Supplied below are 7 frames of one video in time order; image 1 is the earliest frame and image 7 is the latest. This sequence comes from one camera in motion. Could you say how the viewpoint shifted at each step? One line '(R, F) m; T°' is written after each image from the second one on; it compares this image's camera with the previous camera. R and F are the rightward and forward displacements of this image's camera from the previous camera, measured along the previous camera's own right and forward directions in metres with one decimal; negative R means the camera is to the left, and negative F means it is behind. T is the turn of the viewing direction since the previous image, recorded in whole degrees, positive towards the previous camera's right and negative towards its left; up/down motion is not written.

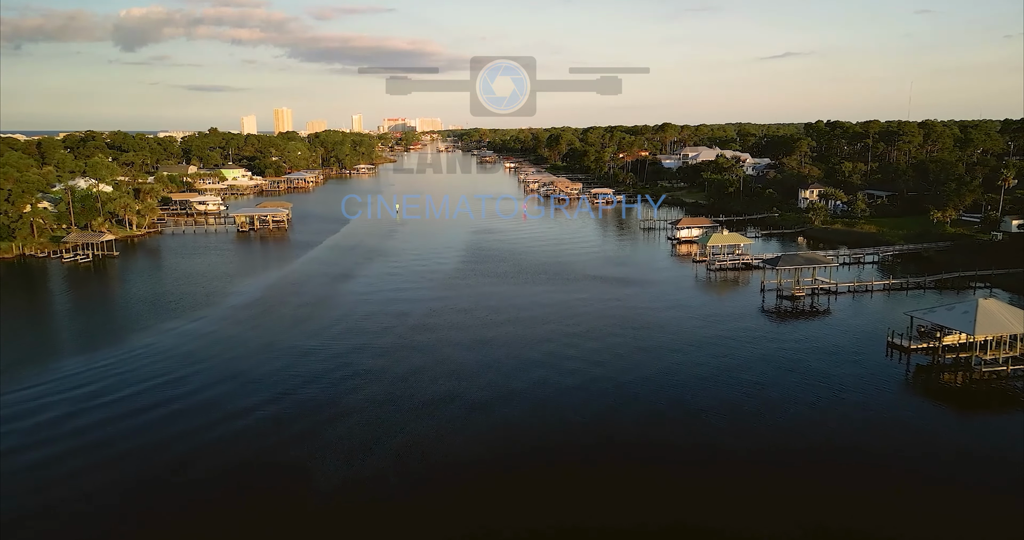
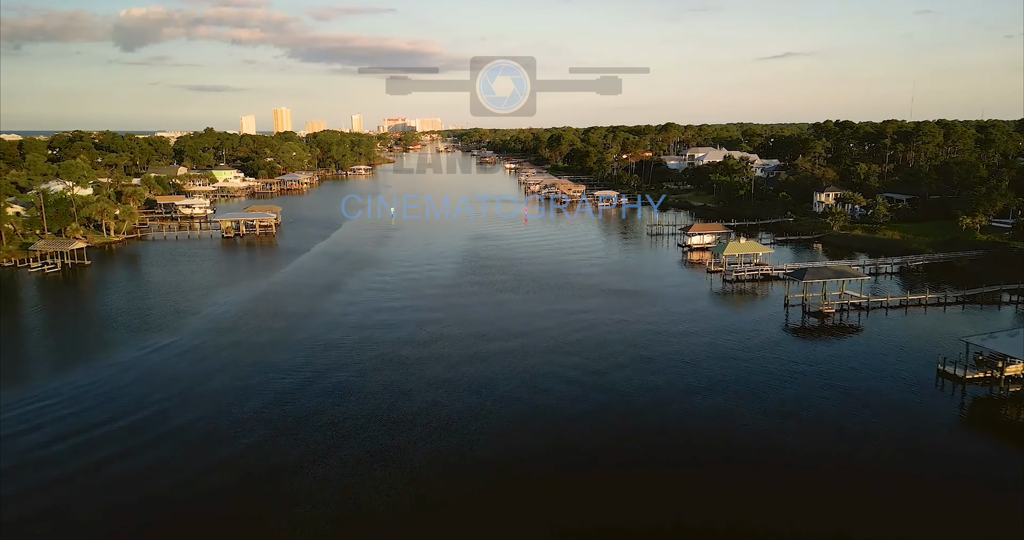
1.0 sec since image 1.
(0.0, +2.6) m; 0°
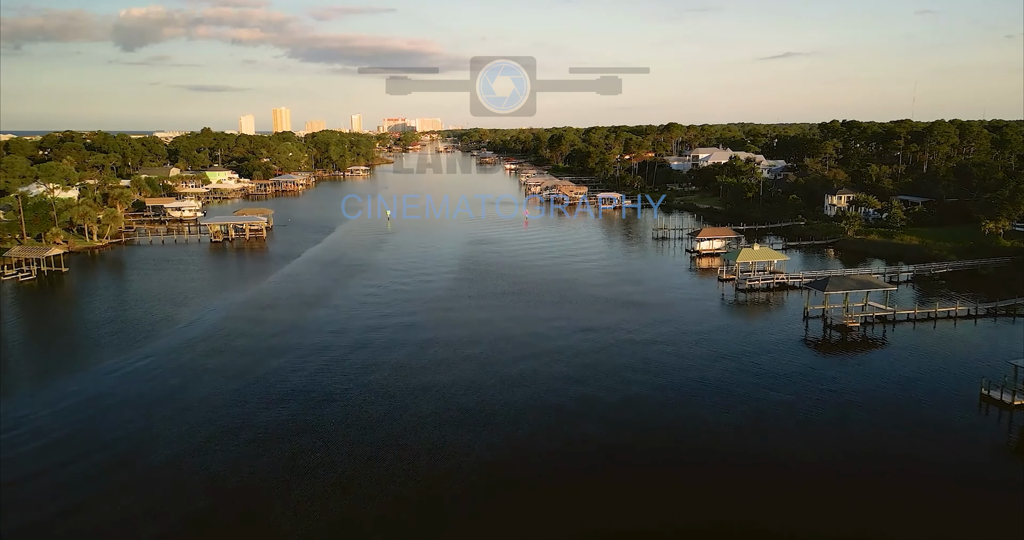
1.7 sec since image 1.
(0.0, +1.9) m; 0°
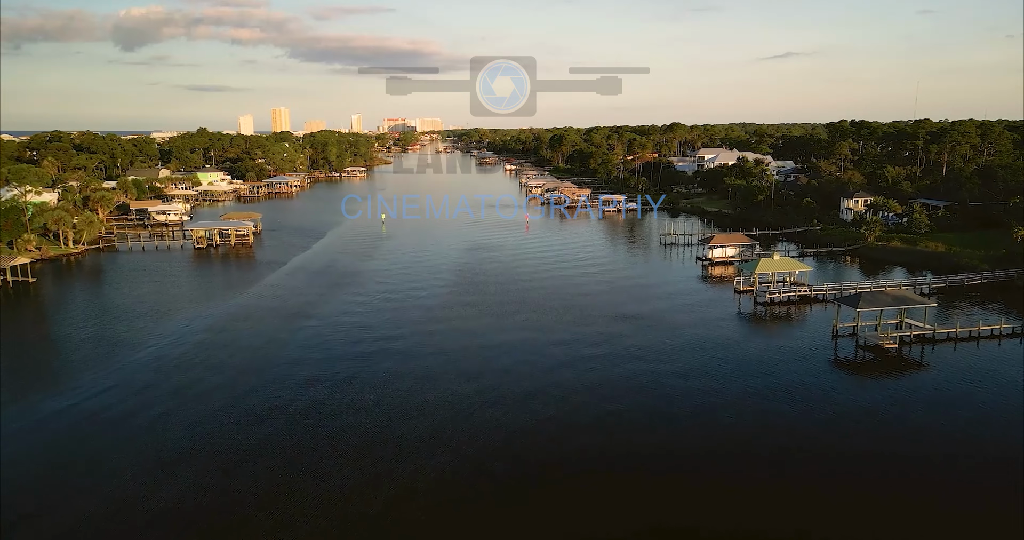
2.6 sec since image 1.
(0.0, +2.4) m; 0°
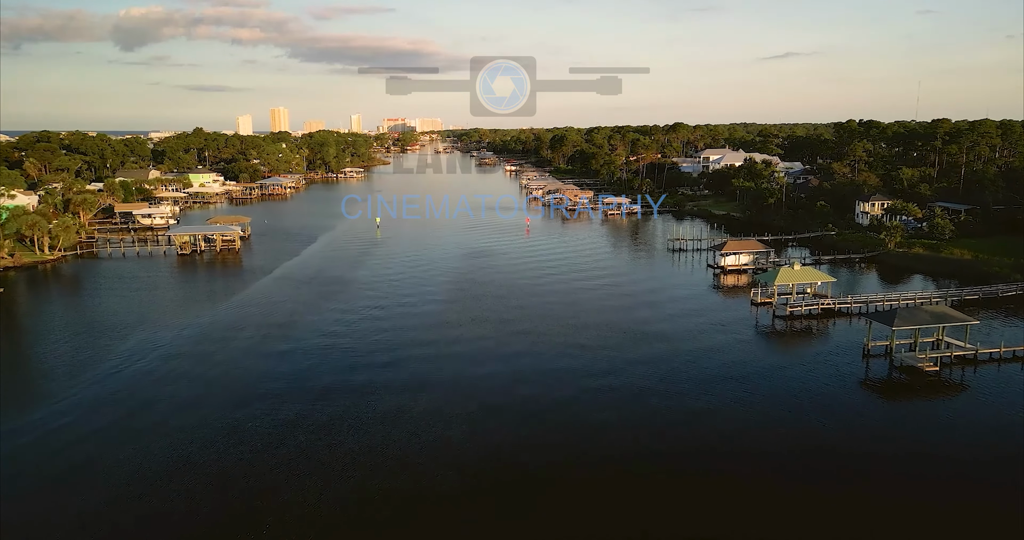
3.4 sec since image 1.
(0.0, +2.1) m; 0°
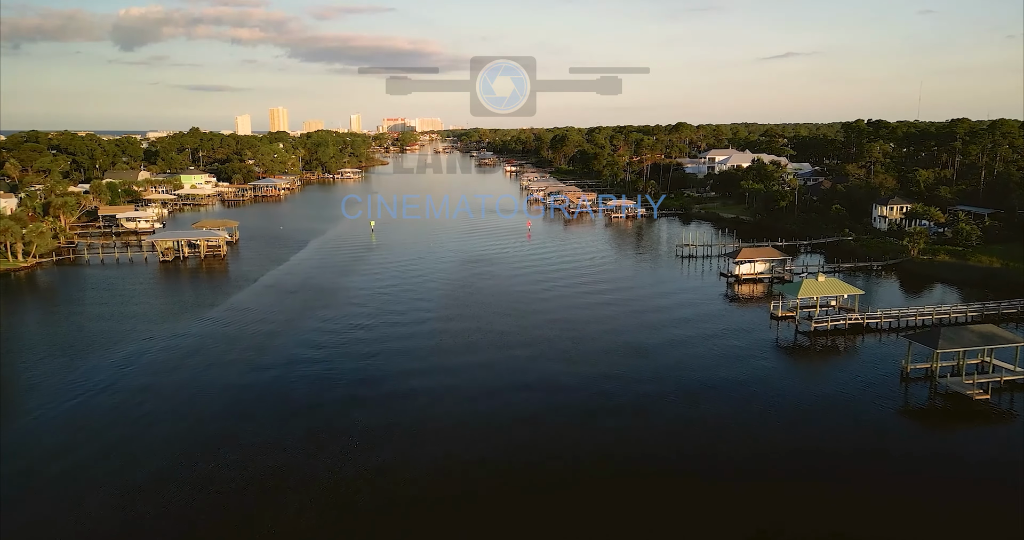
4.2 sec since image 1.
(0.0, +2.1) m; 0°
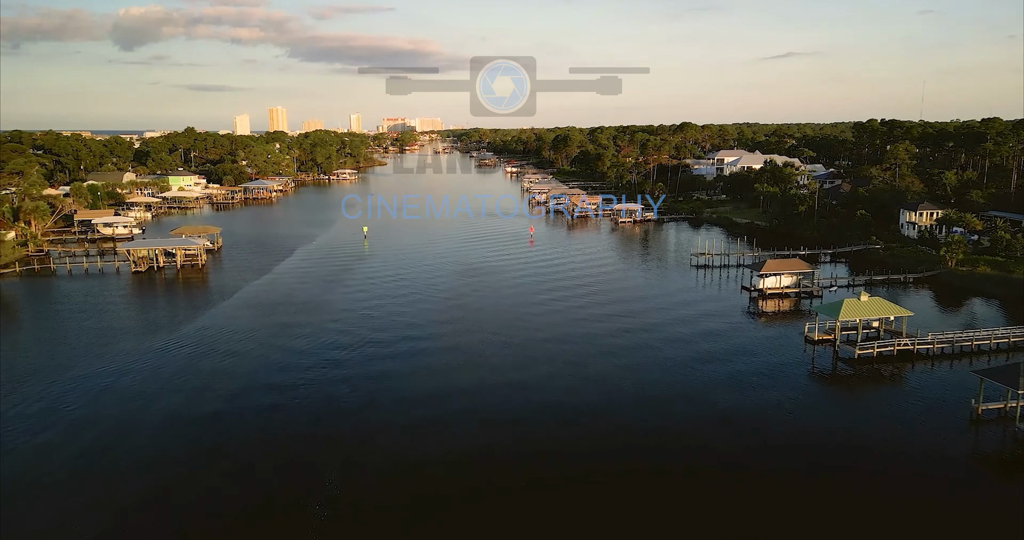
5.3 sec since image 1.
(-0.1, +2.9) m; 0°
